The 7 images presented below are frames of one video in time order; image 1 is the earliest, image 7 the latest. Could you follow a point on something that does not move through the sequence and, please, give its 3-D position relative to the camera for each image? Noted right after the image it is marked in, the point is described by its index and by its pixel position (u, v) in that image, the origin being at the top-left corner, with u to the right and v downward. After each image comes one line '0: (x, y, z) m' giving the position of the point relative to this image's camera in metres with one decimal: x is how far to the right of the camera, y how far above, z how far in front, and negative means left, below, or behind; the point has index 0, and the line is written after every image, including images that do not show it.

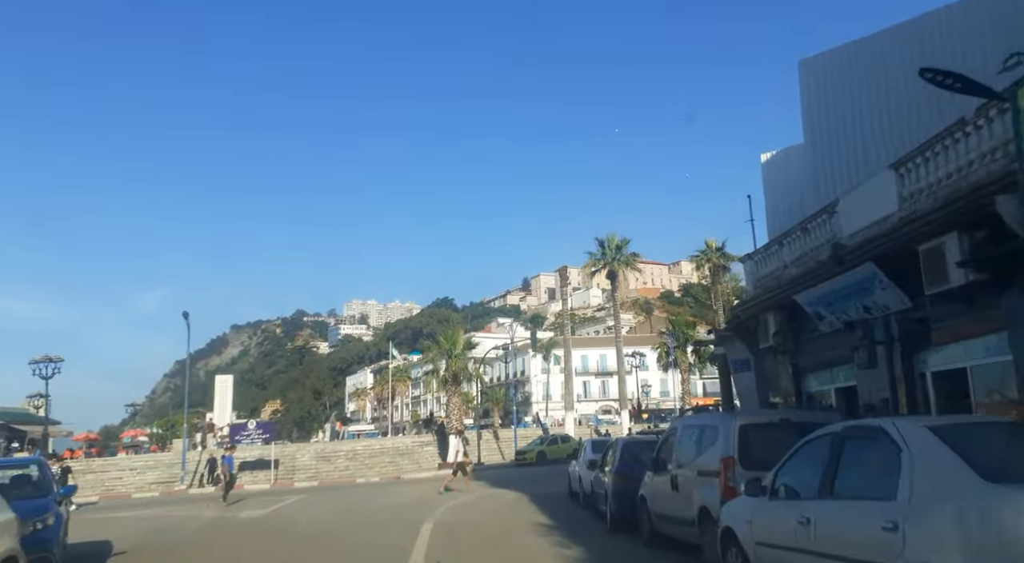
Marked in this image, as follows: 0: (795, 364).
0: (+5.5, -1.6, +14.1) m
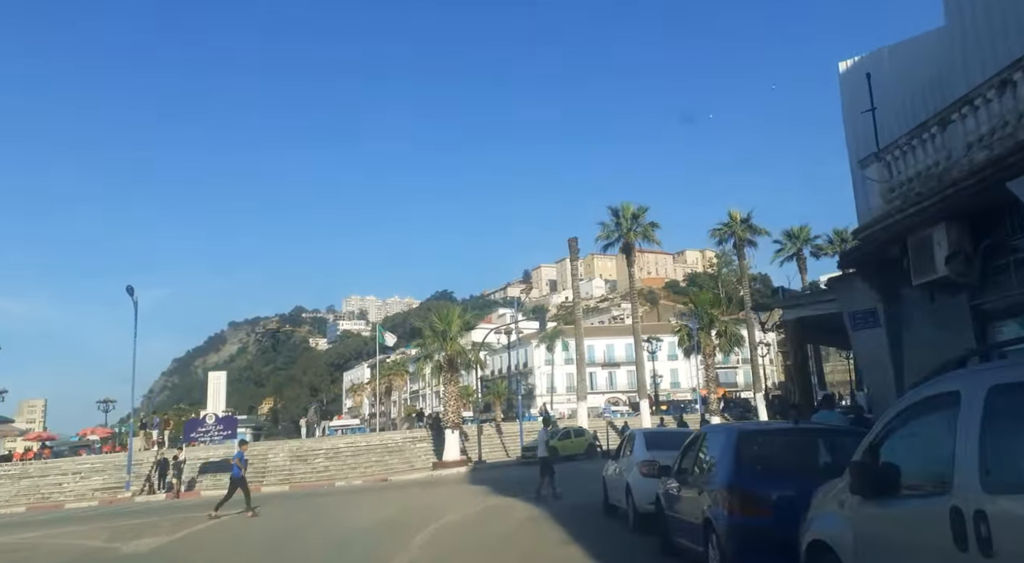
0: (+5.7, -0.3, +8.9) m
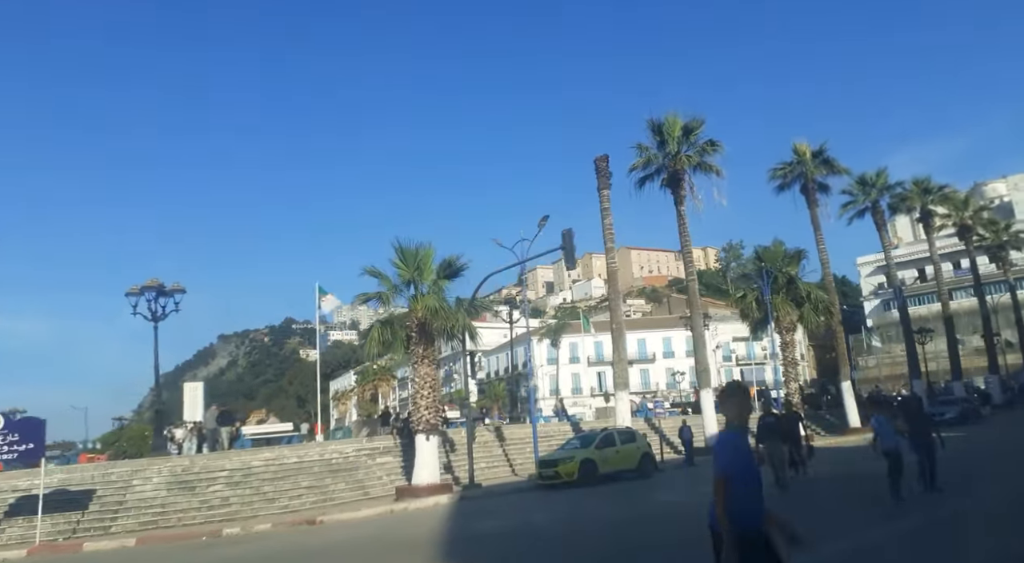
0: (+6.1, +2.5, -3.2) m
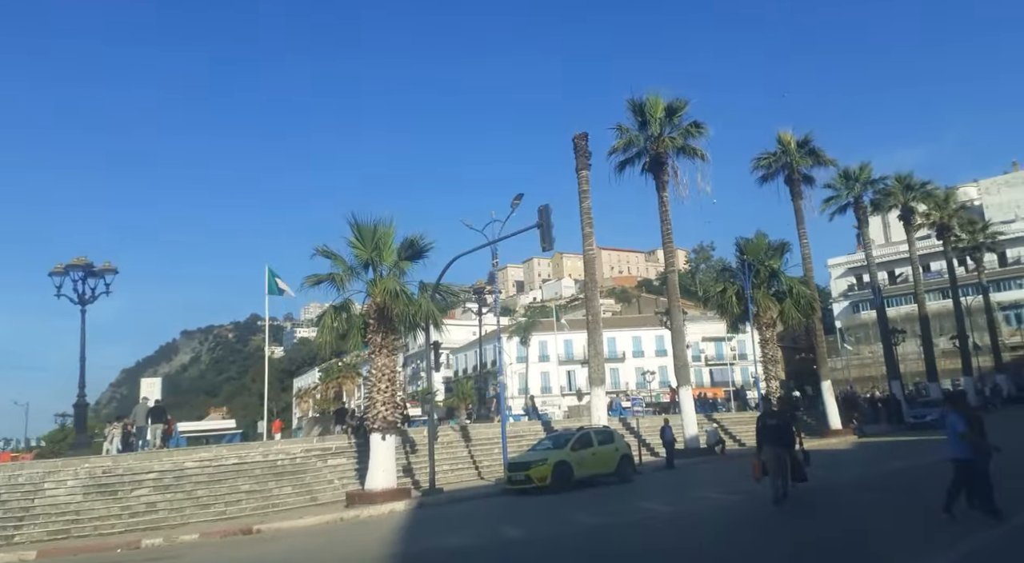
0: (+6.3, +2.8, -5.0) m
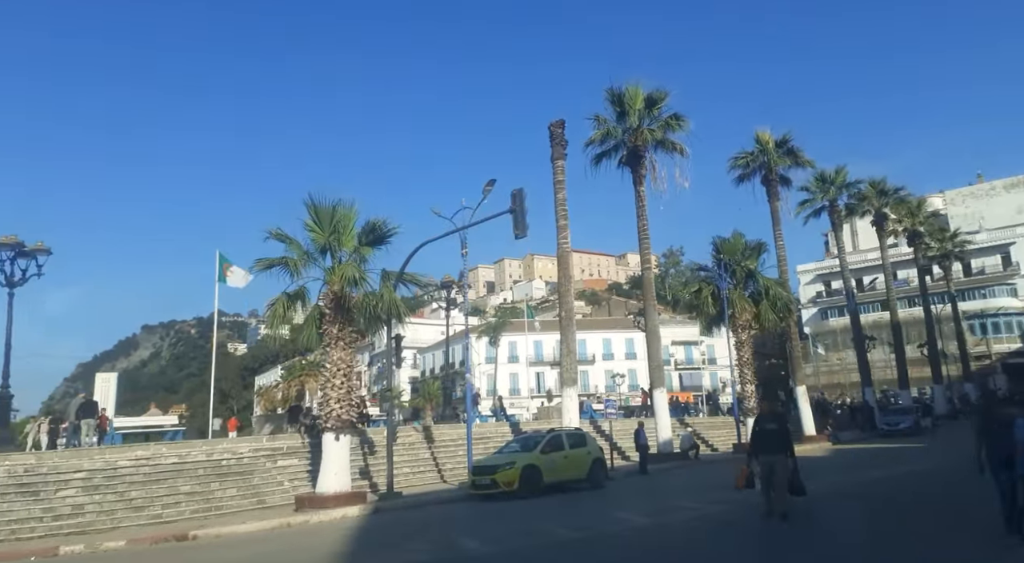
0: (+6.7, +3.0, -6.0) m
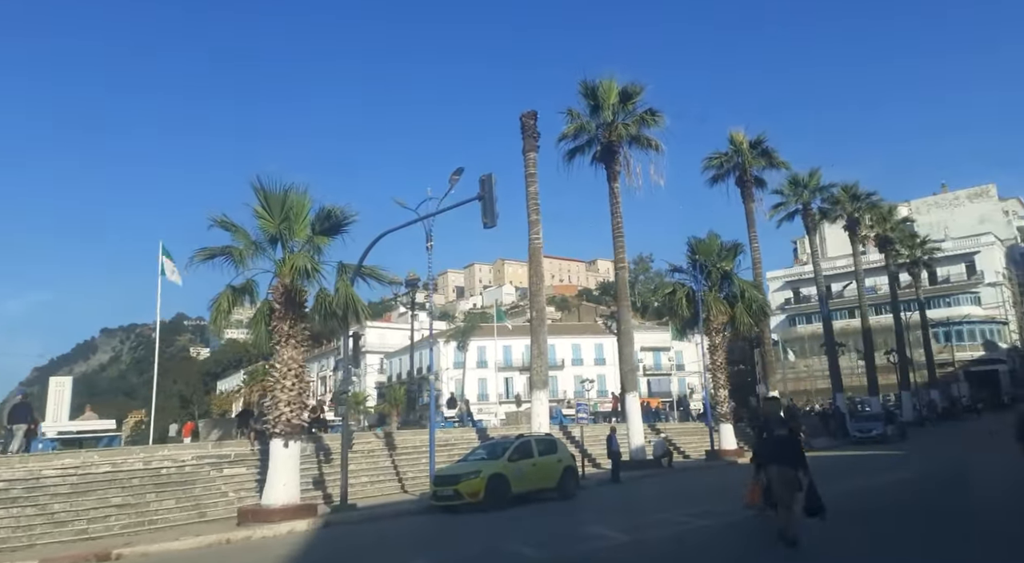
0: (+6.9, +3.2, -7.0) m
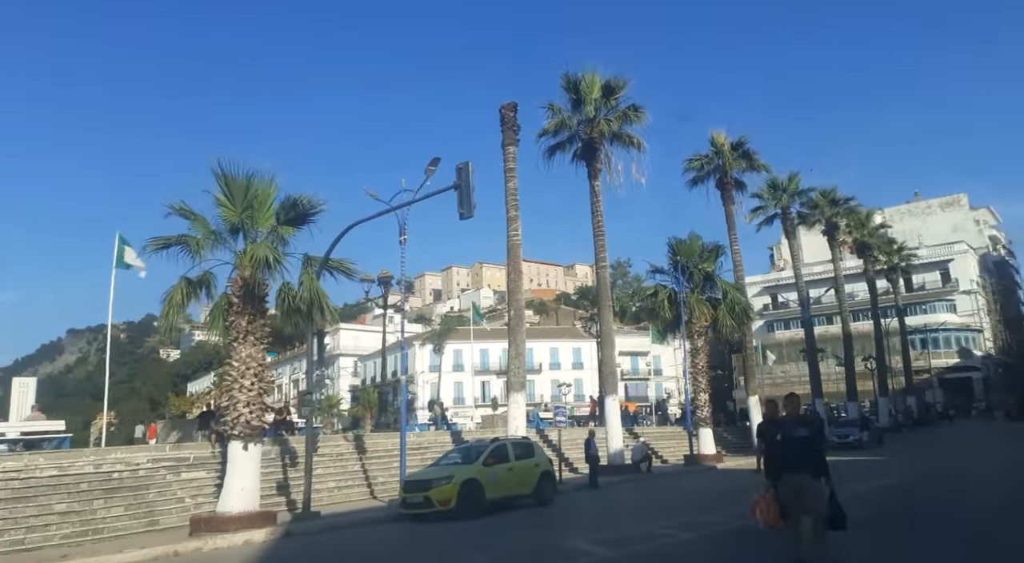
0: (+7.2, +3.4, -7.6) m
